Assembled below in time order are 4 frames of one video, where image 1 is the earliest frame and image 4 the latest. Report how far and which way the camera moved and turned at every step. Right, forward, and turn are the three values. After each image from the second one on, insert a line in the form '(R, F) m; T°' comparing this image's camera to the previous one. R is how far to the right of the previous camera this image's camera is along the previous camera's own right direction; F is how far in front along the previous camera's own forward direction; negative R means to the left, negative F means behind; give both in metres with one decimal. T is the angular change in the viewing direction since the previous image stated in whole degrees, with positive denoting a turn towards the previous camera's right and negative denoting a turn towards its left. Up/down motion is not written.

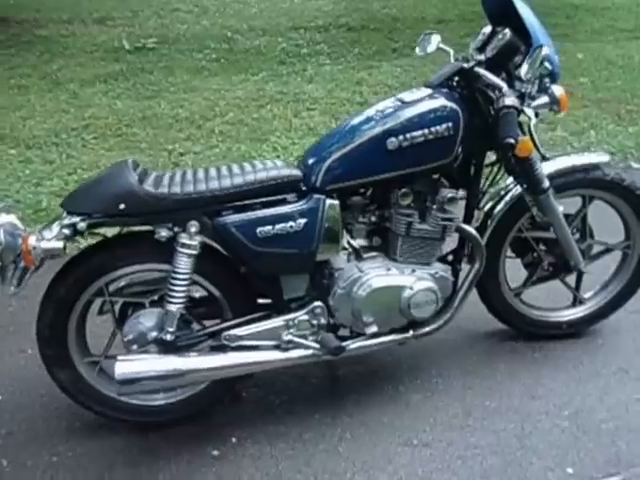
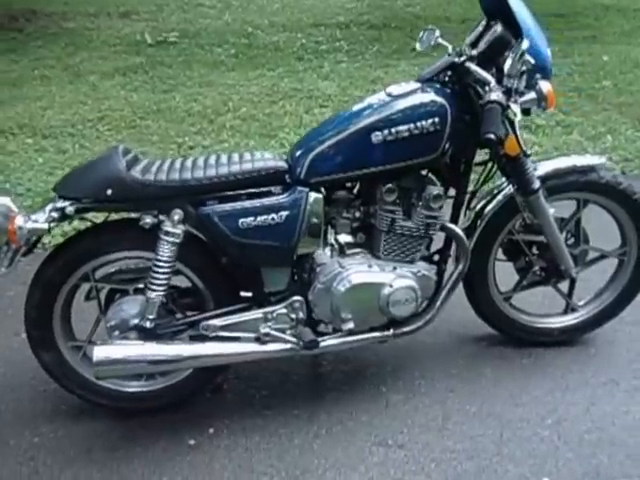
(+0.3, 0.0) m; -2°
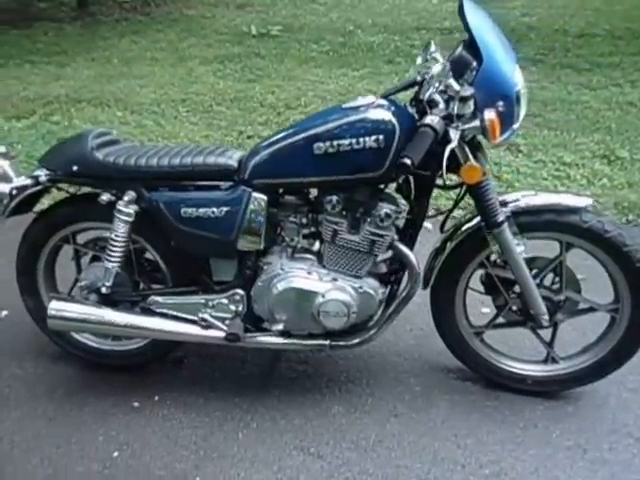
(+1.0, +0.1) m; -11°
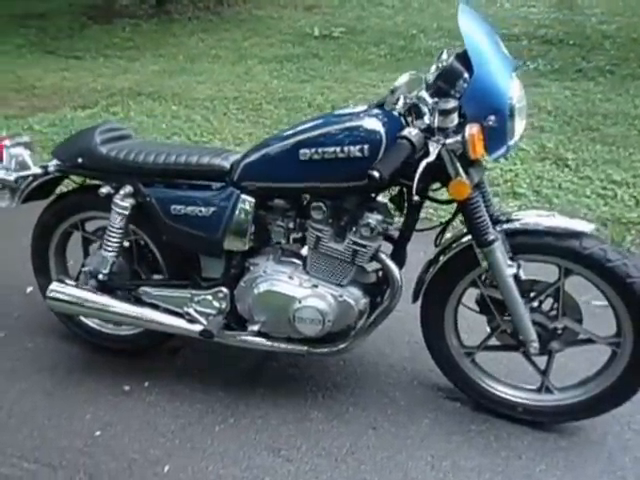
(+0.5, 0.0) m; -7°
